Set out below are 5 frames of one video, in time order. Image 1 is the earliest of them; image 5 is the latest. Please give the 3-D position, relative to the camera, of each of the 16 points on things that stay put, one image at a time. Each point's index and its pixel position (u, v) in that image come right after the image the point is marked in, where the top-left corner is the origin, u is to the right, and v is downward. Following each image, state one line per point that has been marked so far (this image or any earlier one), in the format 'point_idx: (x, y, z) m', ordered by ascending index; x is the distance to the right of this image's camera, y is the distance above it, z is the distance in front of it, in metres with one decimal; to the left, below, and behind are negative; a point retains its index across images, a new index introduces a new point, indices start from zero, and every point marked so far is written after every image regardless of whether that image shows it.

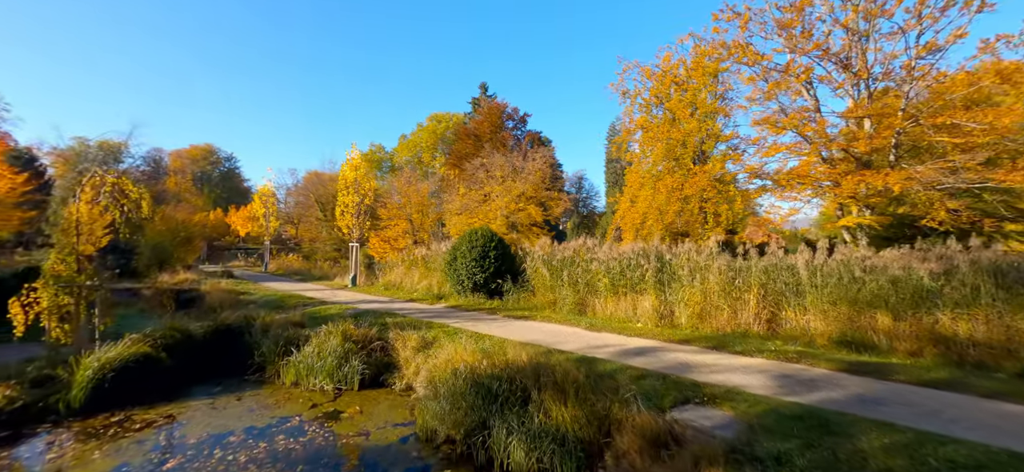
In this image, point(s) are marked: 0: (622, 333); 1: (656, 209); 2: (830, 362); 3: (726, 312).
0: (+1.8, -1.6, +7.9) m
1: (+5.4, +1.0, +17.6) m
2: (+4.2, -1.7, +6.3) m
3: (+3.7, -1.3, +8.1) m
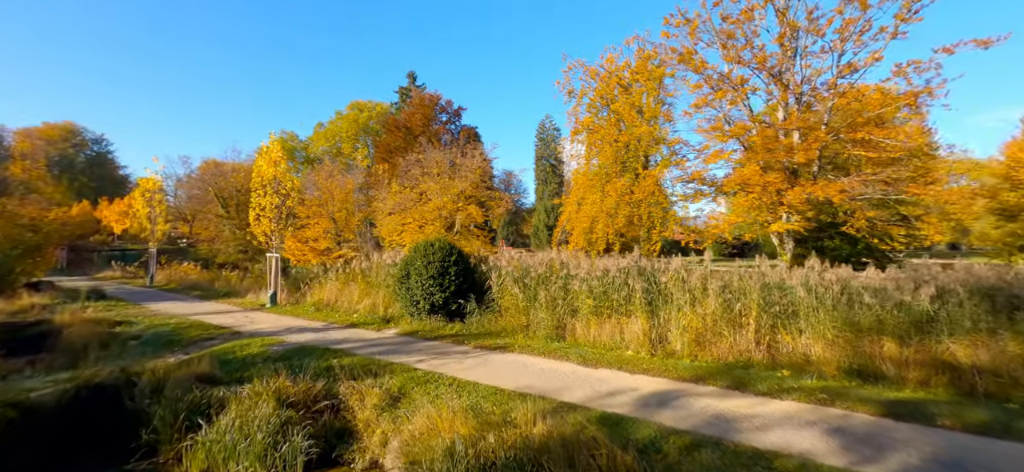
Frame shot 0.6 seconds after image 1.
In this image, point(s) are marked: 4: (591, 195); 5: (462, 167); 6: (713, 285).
0: (+1.5, -1.9, +6.8) m
1: (+3.3, +0.8, +17.0) m
2: (+4.2, -2.0, +5.6) m
3: (+3.3, -1.6, +7.3) m
4: (+2.9, +1.5, +17.6) m
5: (-1.9, +2.7, +18.6) m
6: (+3.1, -0.8, +7.6) m
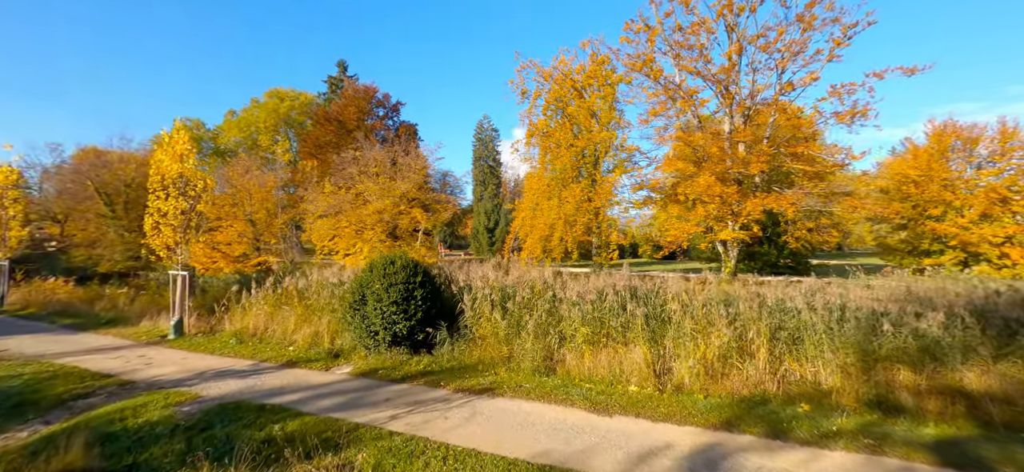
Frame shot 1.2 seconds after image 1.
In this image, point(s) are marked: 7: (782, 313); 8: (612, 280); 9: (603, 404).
0: (+1.4, -2.1, +5.8) m
1: (+1.6, +0.5, +16.1) m
2: (+4.2, -2.3, +5.0) m
3: (+3.1, -1.8, +6.5) m
4: (+1.1, +1.2, +16.6) m
5: (-3.8, +2.5, +16.9) m
6: (+2.8, -1.1, +6.8) m
7: (+3.8, -1.1, +7.0) m
8: (+1.7, -0.7, +7.9) m
9: (+1.1, -2.0, +5.7) m
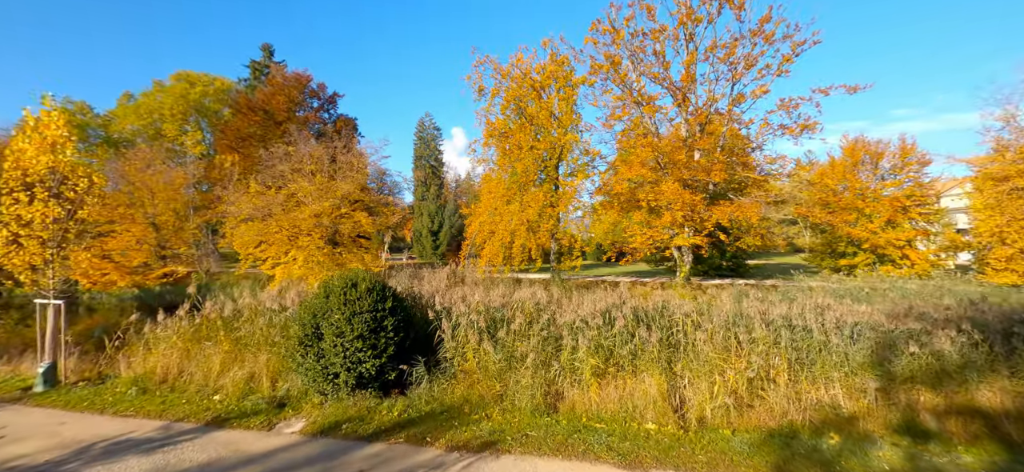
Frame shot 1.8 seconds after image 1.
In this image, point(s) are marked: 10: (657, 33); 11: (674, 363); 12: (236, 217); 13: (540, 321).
0: (+1.5, -2.2, +4.8) m
1: (+0.2, +0.4, +15.1) m
2: (+4.4, -2.4, +4.4) m
3: (+3.1, -2.0, +5.8) m
4: (-0.4, +1.0, +15.5) m
5: (-5.4, +2.3, +15.1) m
6: (+2.8, -1.2, +6.0) m
7: (+3.7, -1.2, +6.4) m
8: (+1.4, -0.9, +6.9) m
9: (+1.2, -2.2, +4.7) m
10: (+4.8, +6.7, +15.6) m
11: (+2.0, -1.6, +6.0) m
12: (-9.7, +0.7, +16.7) m
13: (+0.4, -1.1, +6.1) m
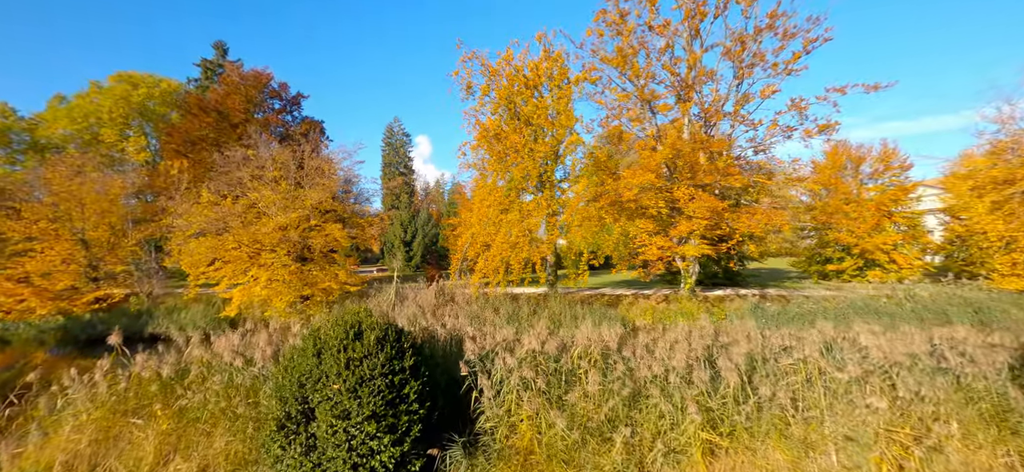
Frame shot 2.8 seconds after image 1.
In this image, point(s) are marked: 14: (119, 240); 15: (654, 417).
0: (+2.2, -2.4, +3.3) m
1: (+0.1, 0.0, +13.4) m
2: (+5.1, -2.5, +3.1) m
3: (+3.7, -2.1, +4.4) m
4: (-0.5, +0.7, +13.9) m
5: (-5.5, +1.9, +13.1) m
6: (+3.3, -1.4, +4.6) m
7: (+4.3, -1.4, +5.1) m
8: (+2.0, -1.1, +5.4) m
9: (+1.9, -2.4, +3.2) m
10: (+4.5, +6.4, +14.5) m
11: (+2.6, -1.8, +4.5) m
12: (-9.9, +0.2, +14.3) m
13: (+1.0, -1.3, +4.5) m
14: (-13.5, -0.1, +16.3) m
15: (+1.2, -1.6, +4.4) m
